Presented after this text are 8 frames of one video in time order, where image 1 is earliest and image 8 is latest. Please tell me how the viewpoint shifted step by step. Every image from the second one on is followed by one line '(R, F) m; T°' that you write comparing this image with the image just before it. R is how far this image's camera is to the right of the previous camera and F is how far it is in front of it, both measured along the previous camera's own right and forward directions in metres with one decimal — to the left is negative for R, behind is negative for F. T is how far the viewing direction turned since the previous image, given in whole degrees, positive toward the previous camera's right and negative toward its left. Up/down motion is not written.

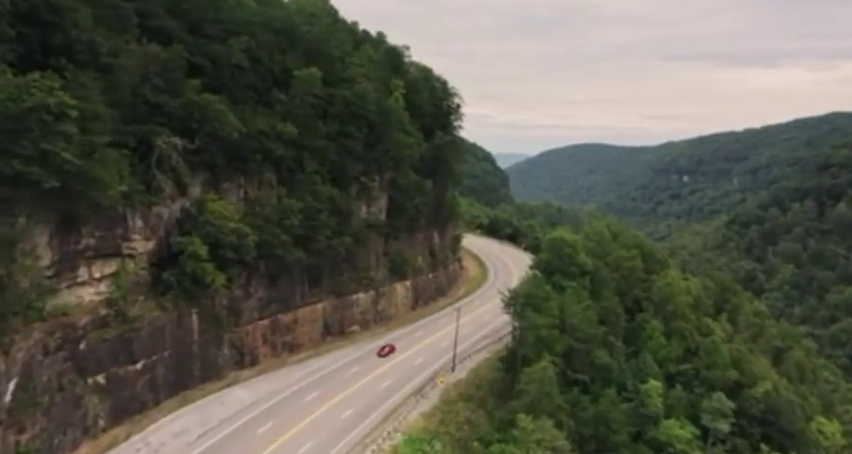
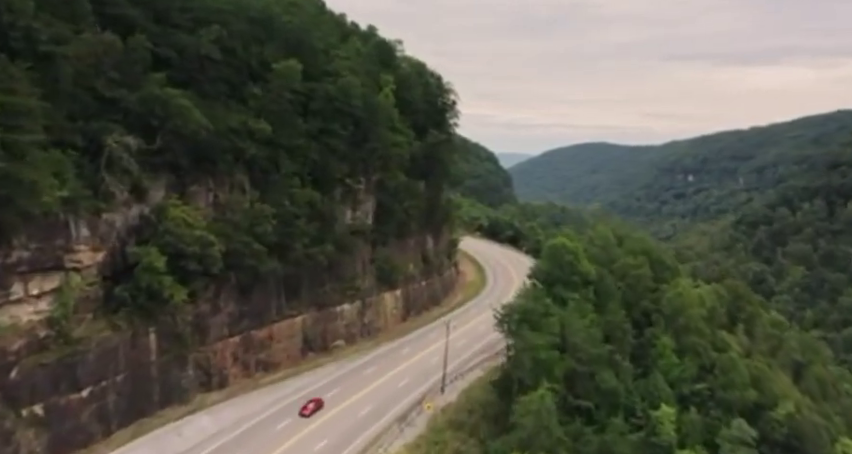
(+0.9, +4.0) m; 0°
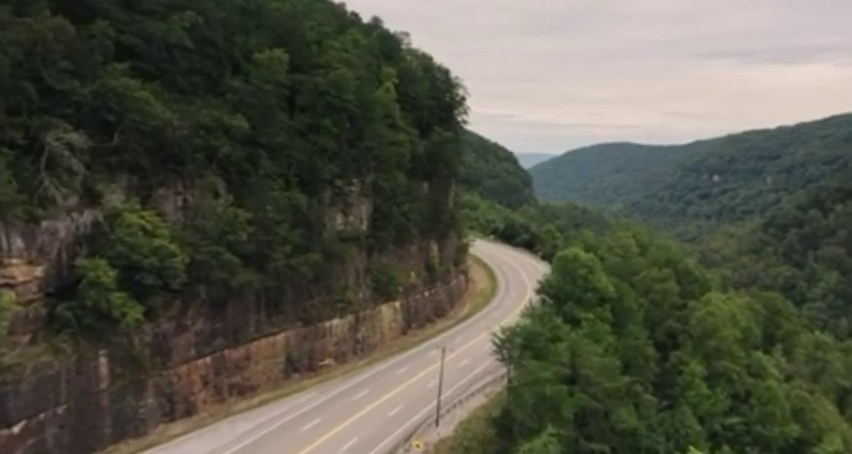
(+1.3, +4.7) m; -2°
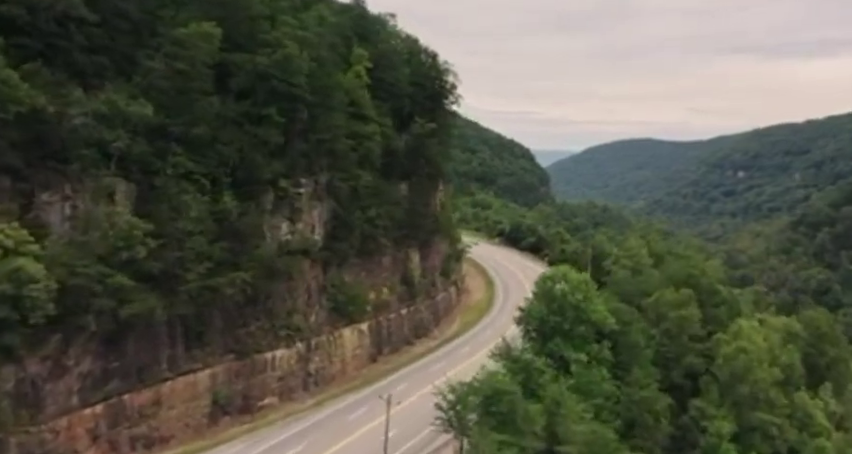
(+2.7, +7.8) m; -2°
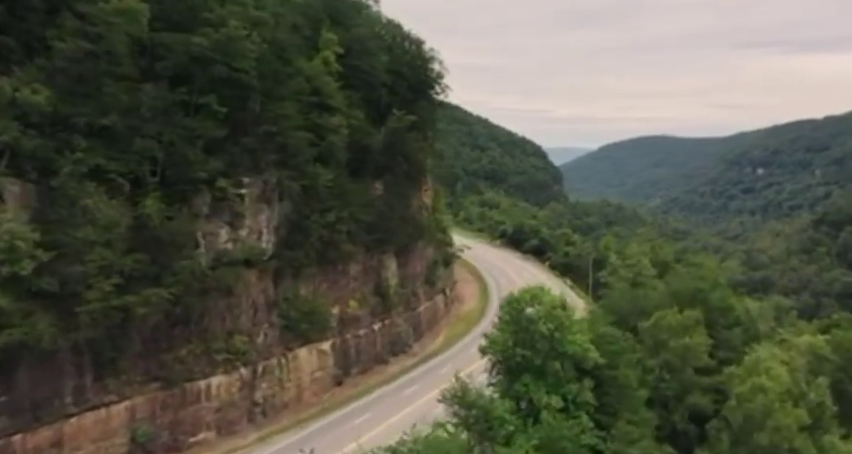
(+2.2, +5.1) m; -1°
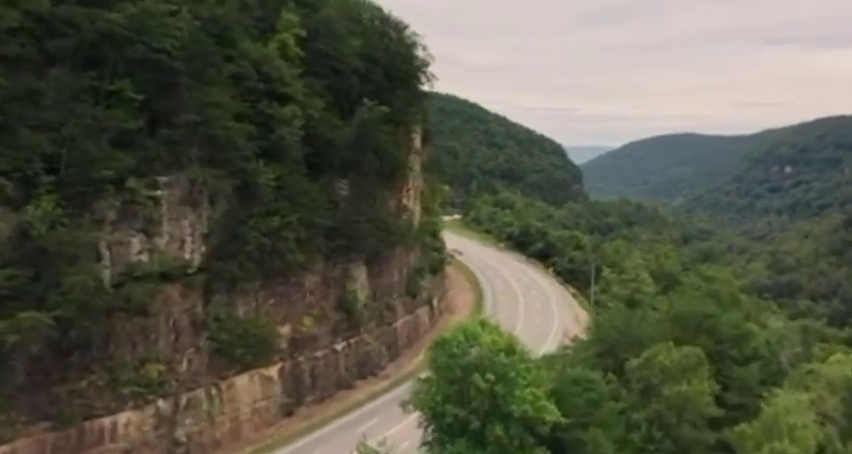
(+2.4, +5.2) m; -2°
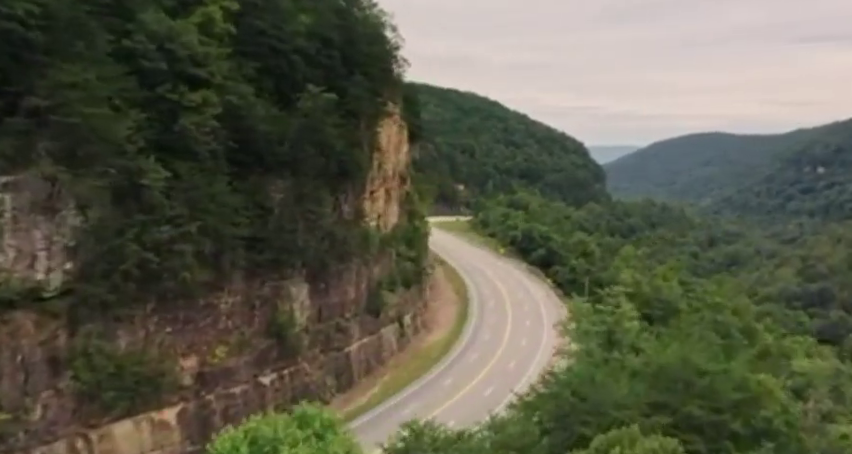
(+3.0, +6.1) m; -2°
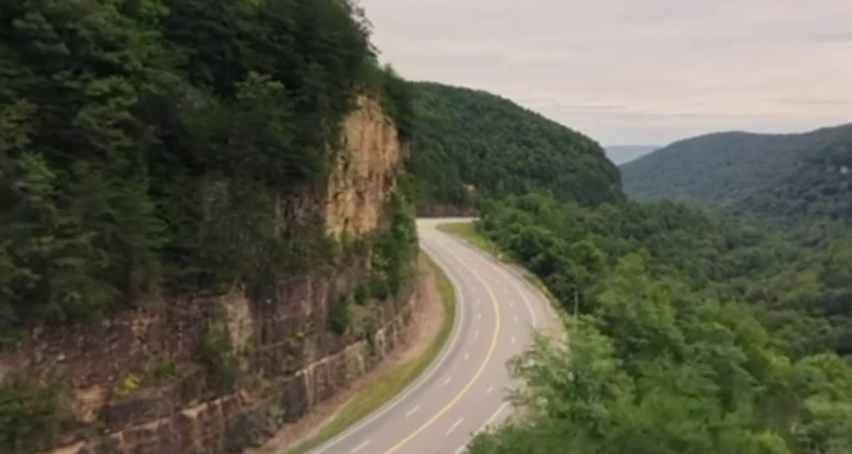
(+2.1, +4.1) m; -1°
